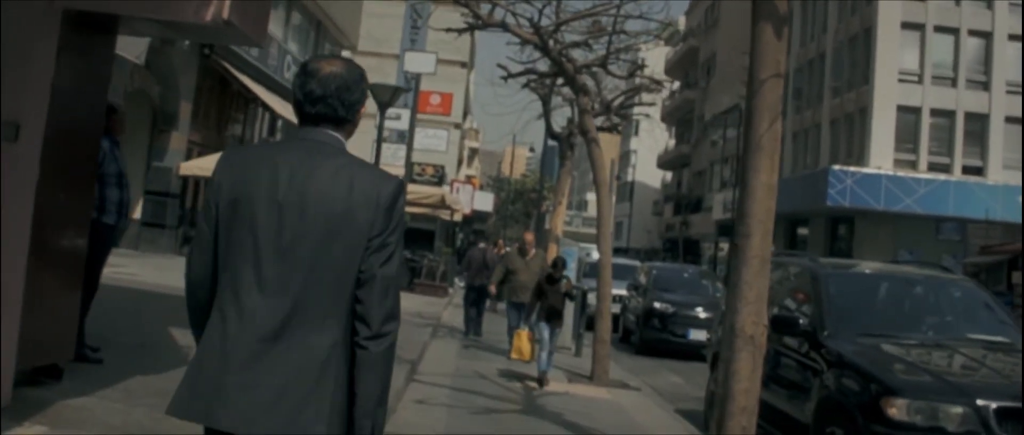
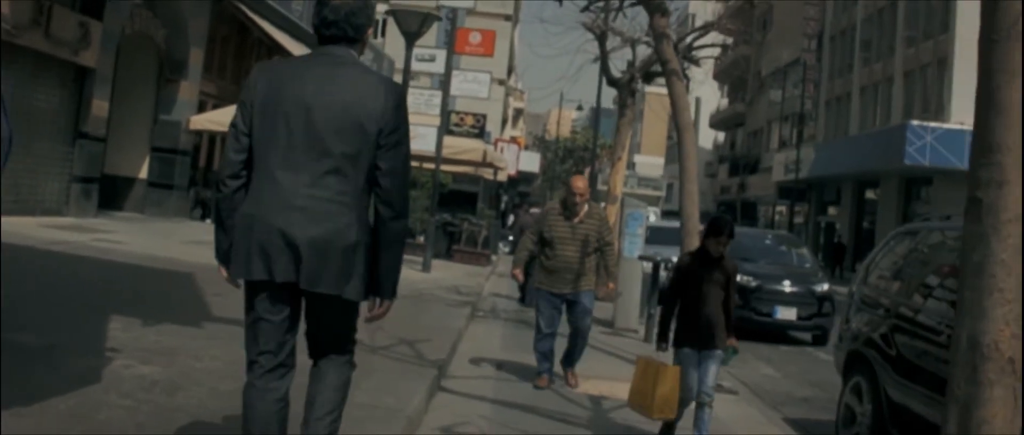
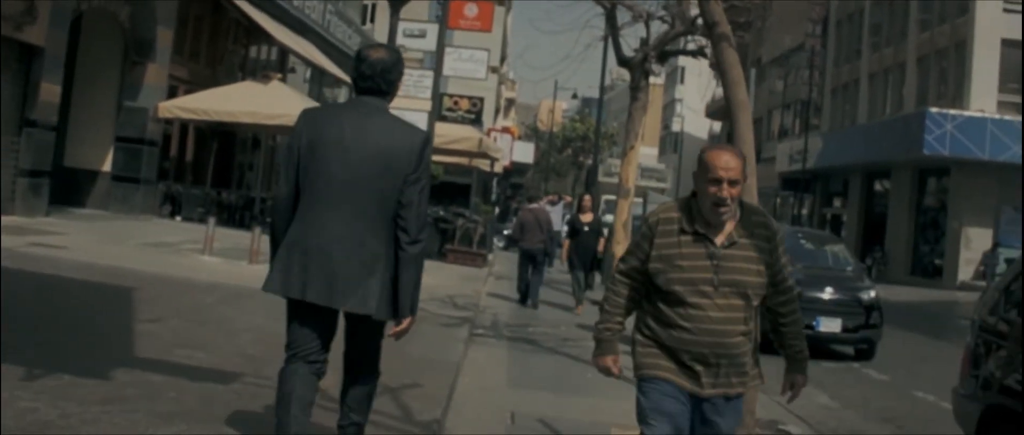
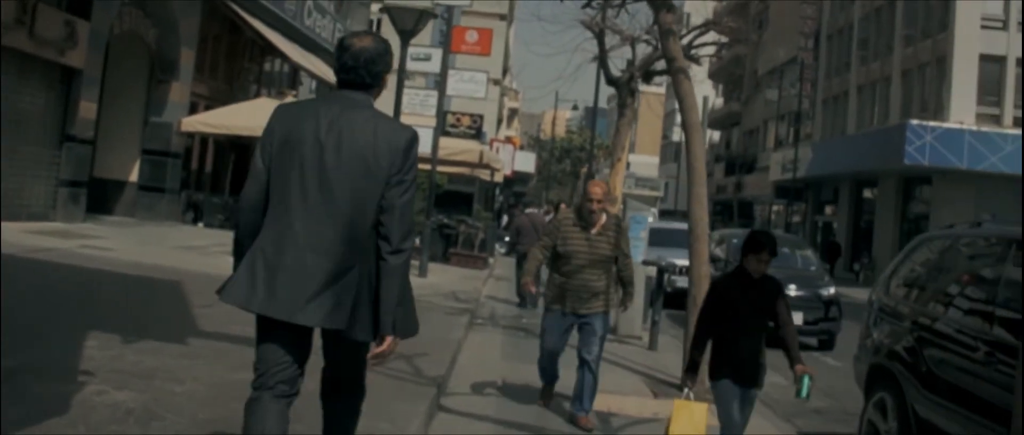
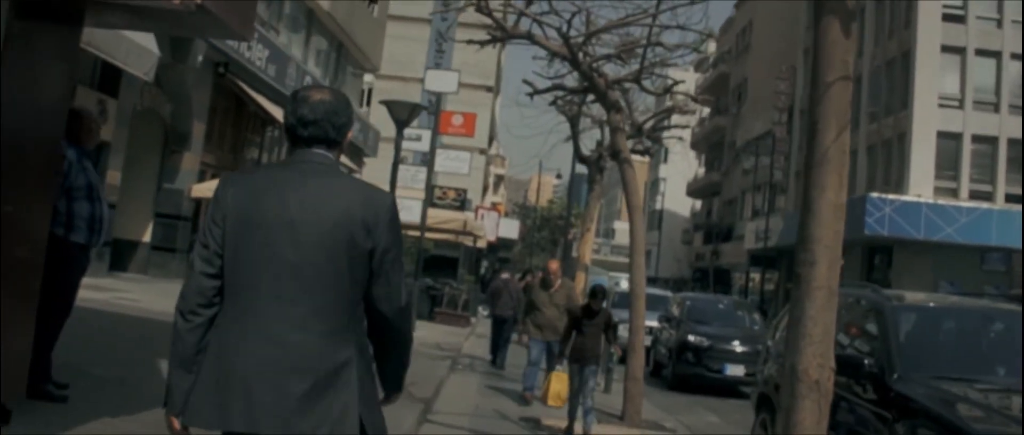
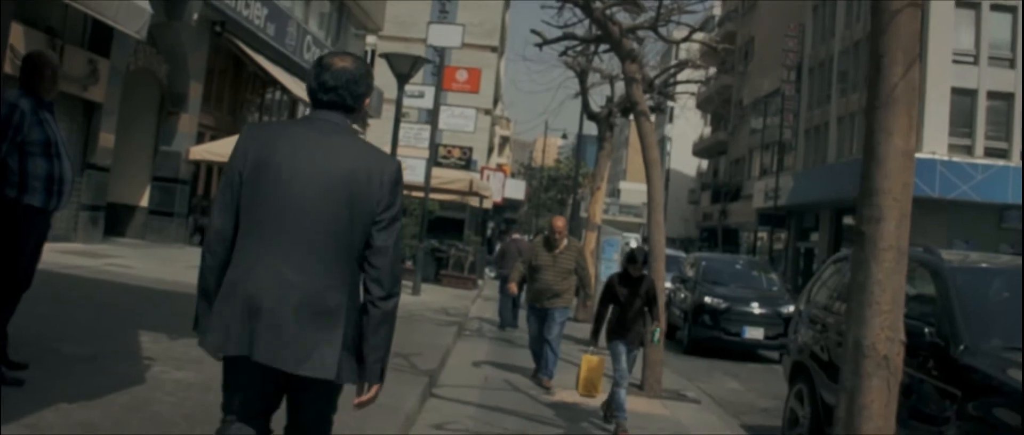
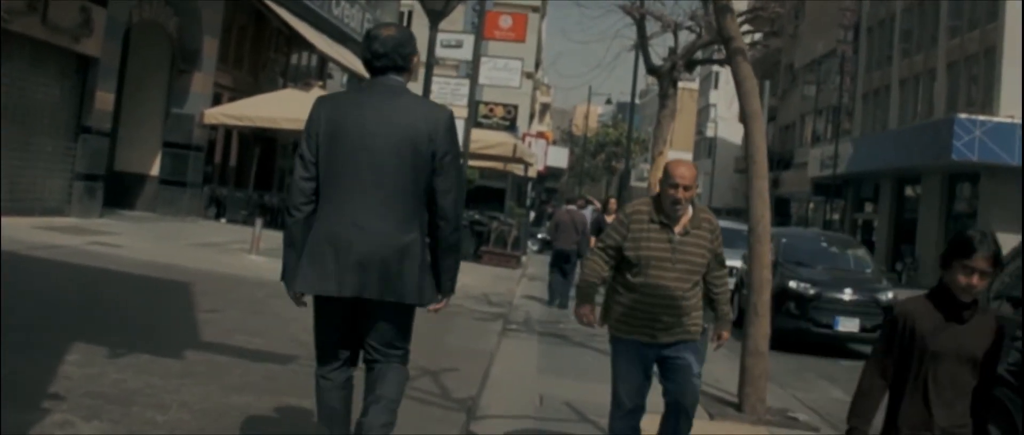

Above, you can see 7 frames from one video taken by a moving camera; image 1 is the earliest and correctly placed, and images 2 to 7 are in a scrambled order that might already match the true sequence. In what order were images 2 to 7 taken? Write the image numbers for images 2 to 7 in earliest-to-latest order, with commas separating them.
5, 6, 2, 4, 7, 3
